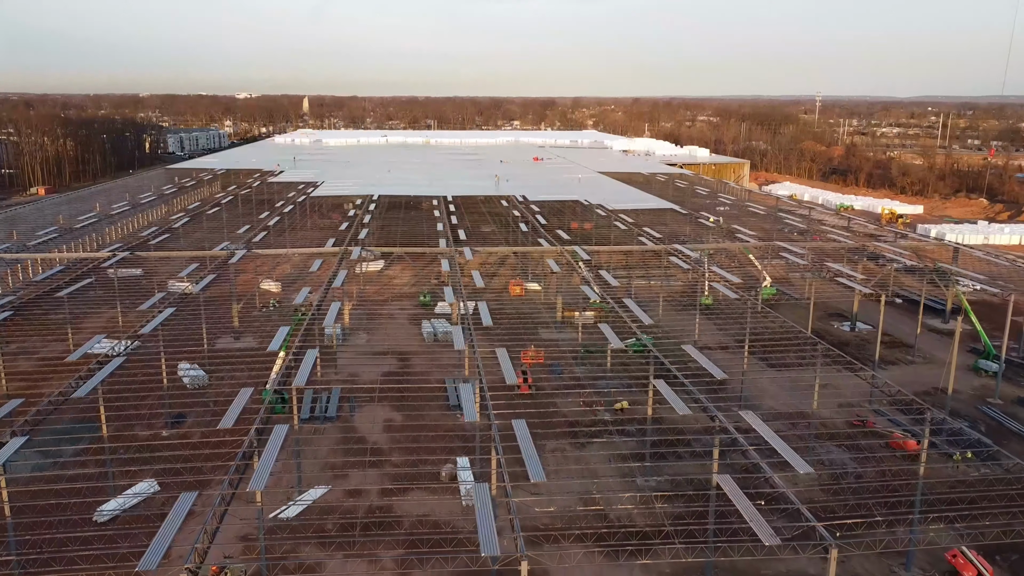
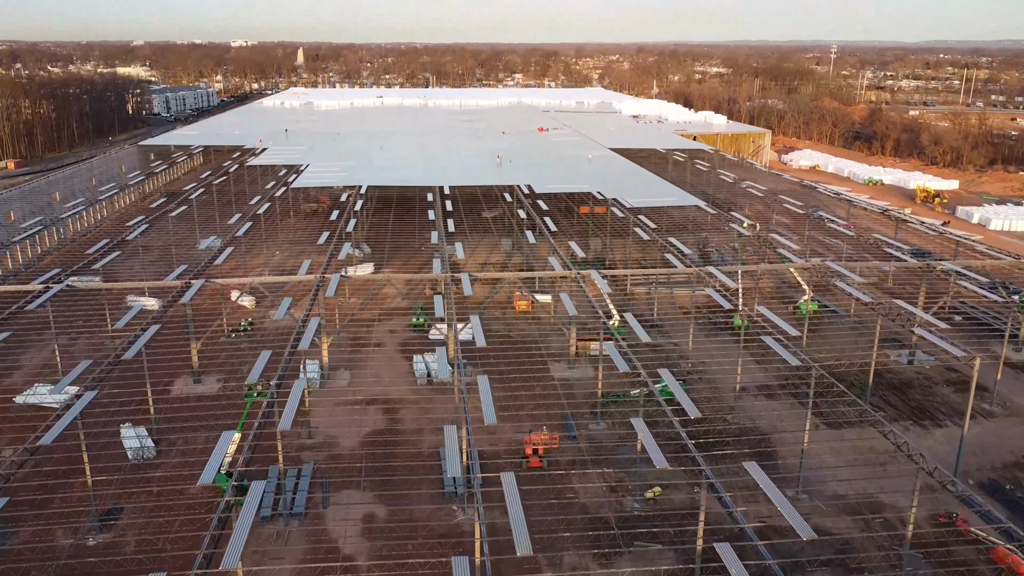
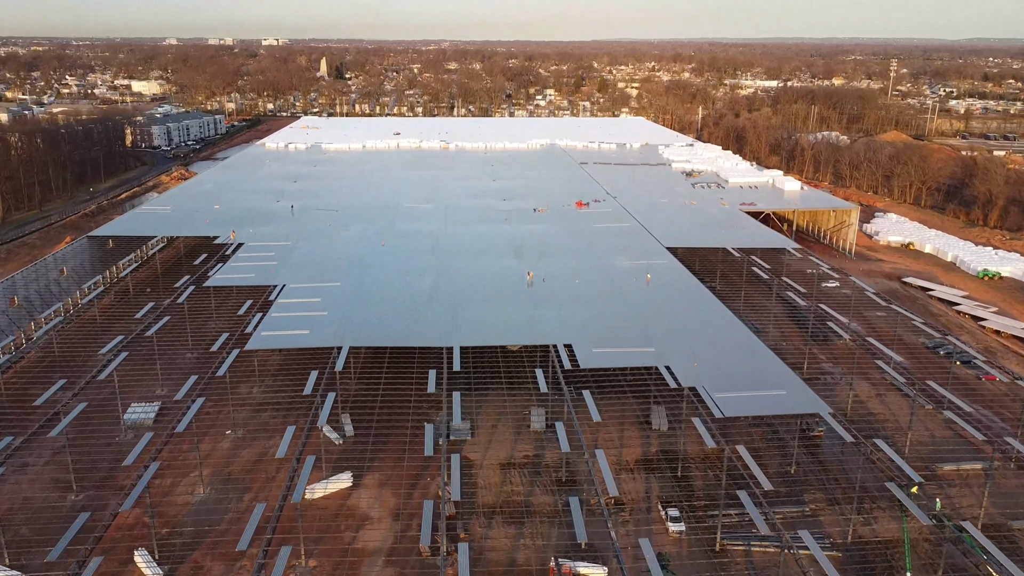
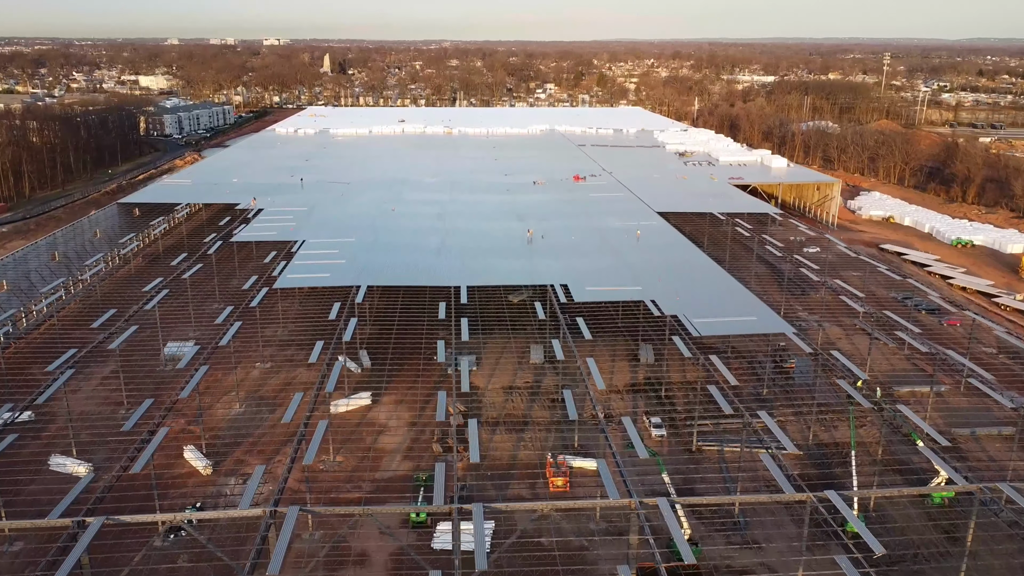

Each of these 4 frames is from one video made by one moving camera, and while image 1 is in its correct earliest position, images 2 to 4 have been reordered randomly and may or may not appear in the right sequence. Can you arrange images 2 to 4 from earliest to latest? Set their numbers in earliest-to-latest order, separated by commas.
2, 4, 3
